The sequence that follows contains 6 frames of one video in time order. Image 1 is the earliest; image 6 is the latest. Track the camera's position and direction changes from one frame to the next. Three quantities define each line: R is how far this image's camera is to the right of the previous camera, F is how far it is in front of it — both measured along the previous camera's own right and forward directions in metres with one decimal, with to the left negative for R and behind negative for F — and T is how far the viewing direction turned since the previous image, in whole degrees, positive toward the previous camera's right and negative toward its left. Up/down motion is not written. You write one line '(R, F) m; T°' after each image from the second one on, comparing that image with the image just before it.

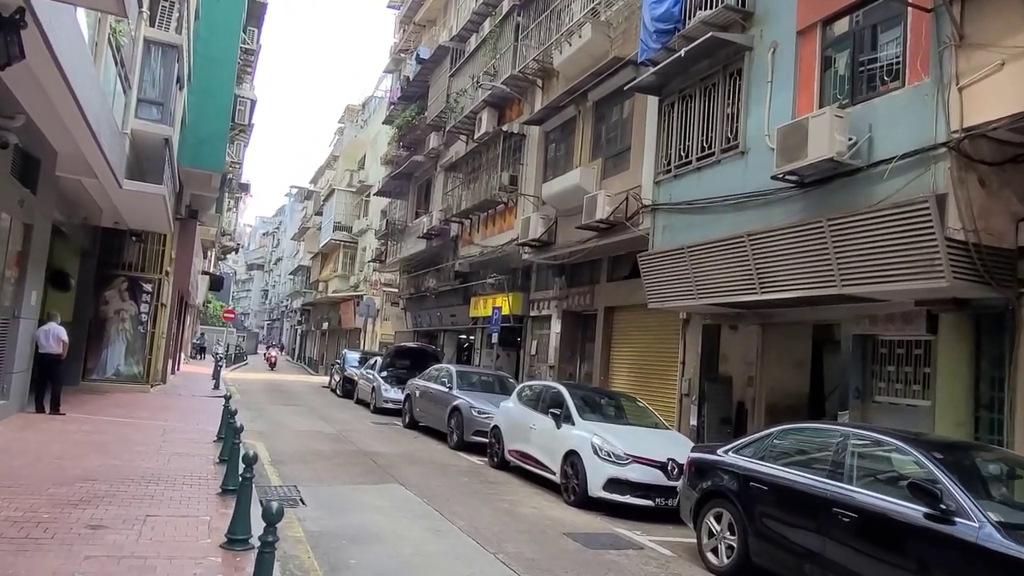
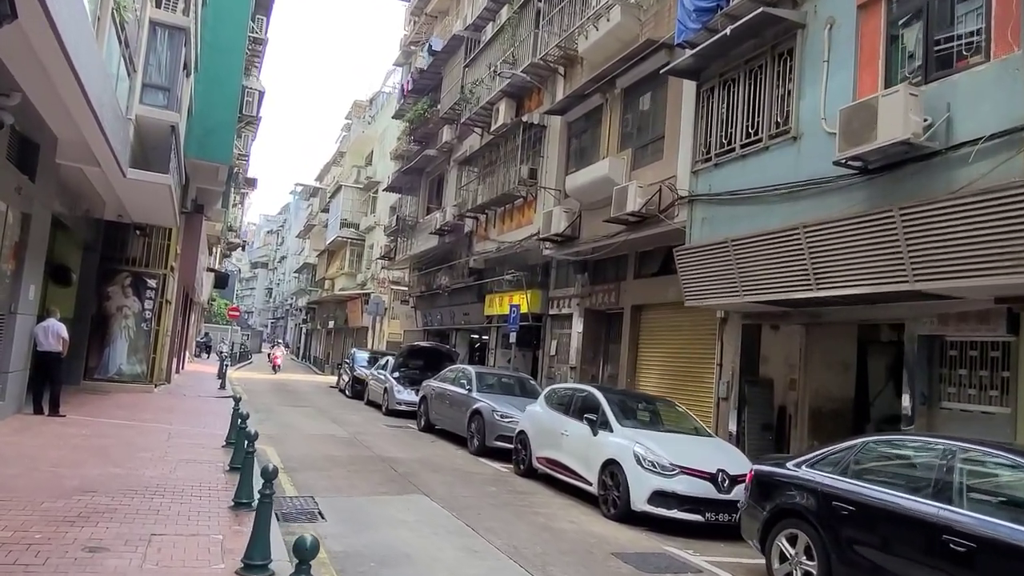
(-0.4, +0.7) m; 0°
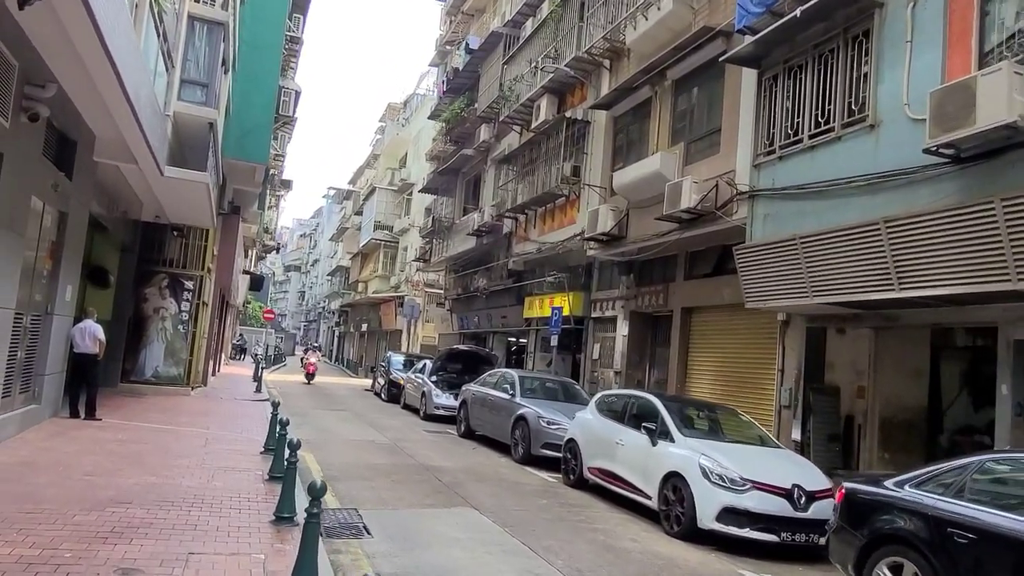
(-0.3, +0.5) m; -2°
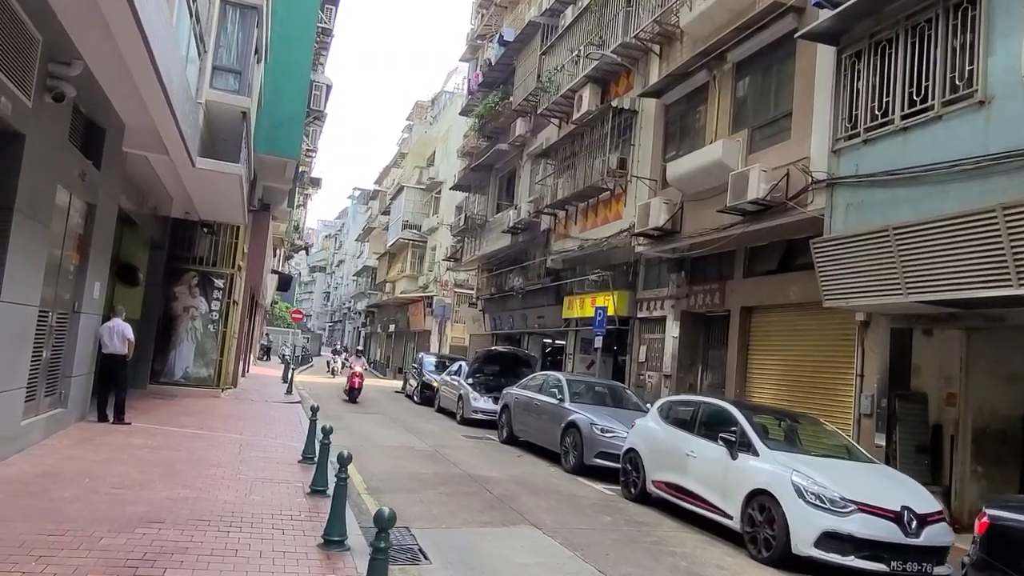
(-0.4, +0.8) m; -2°
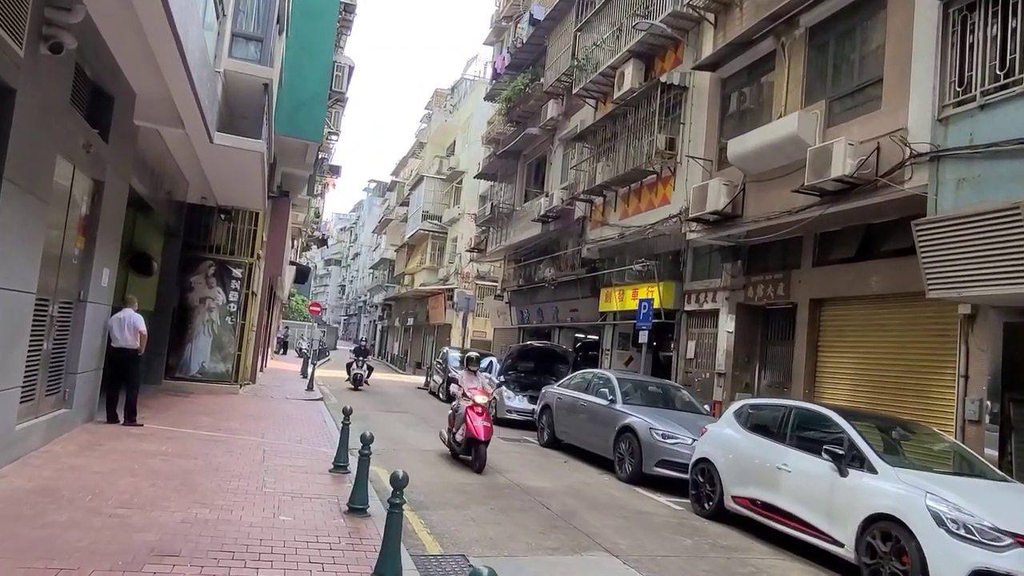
(-0.5, +1.1) m; -1°
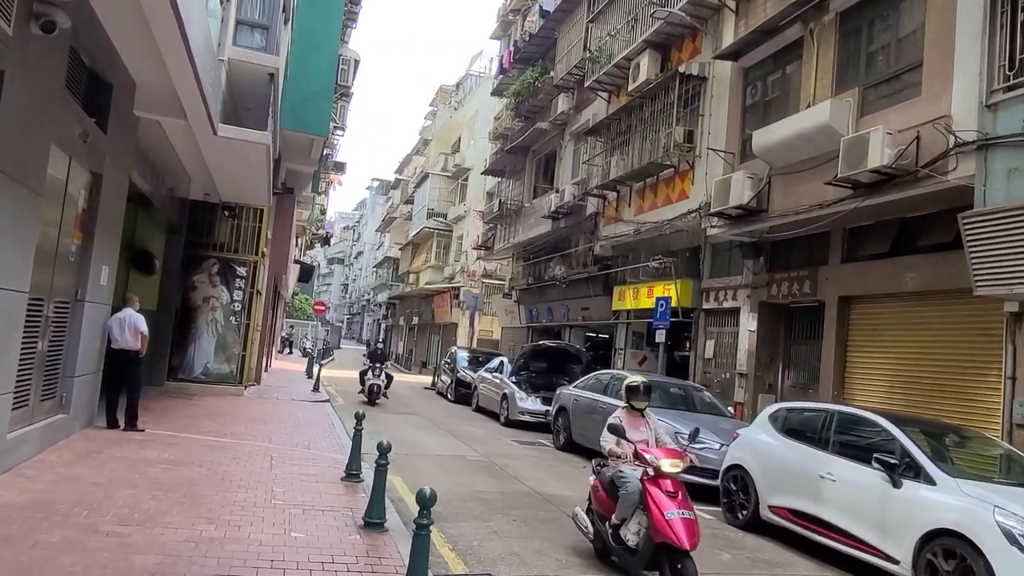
(-0.2, +0.5) m; 0°
